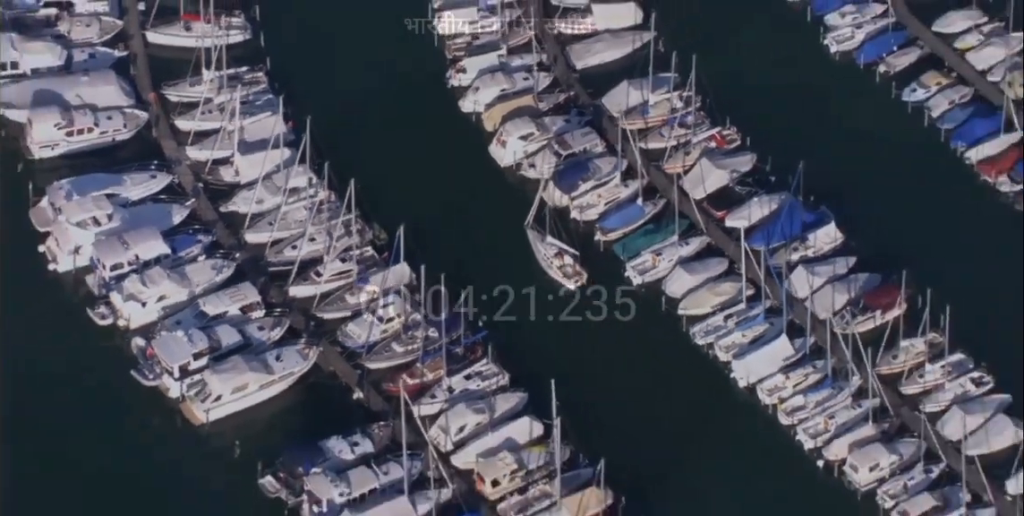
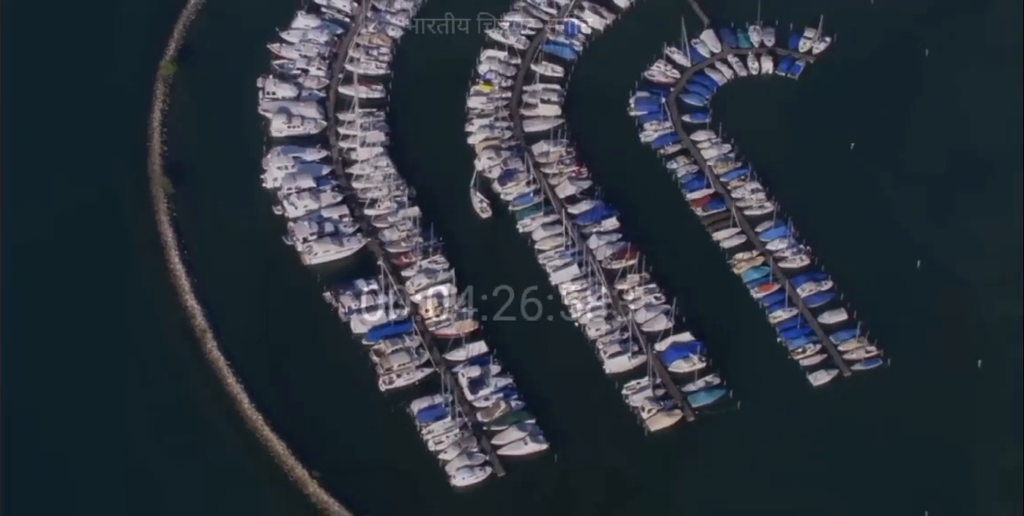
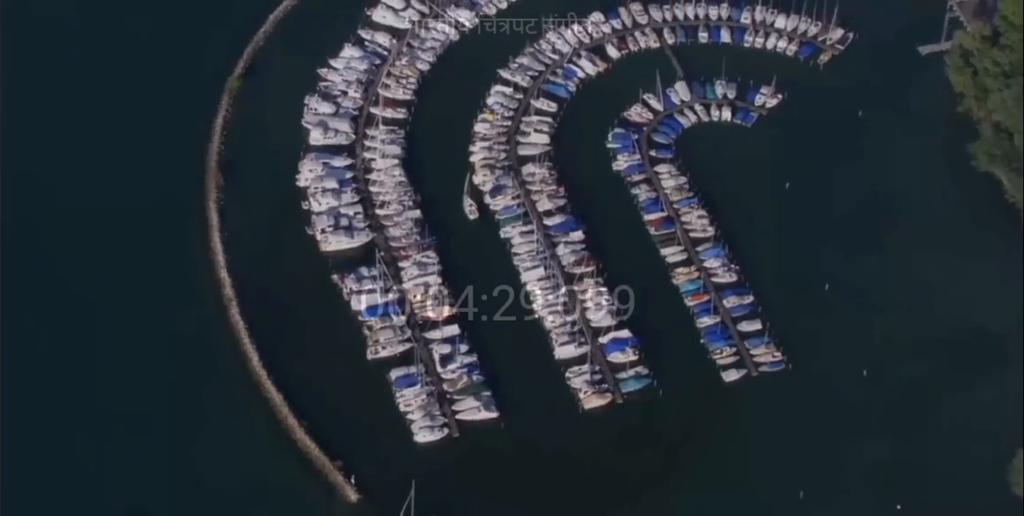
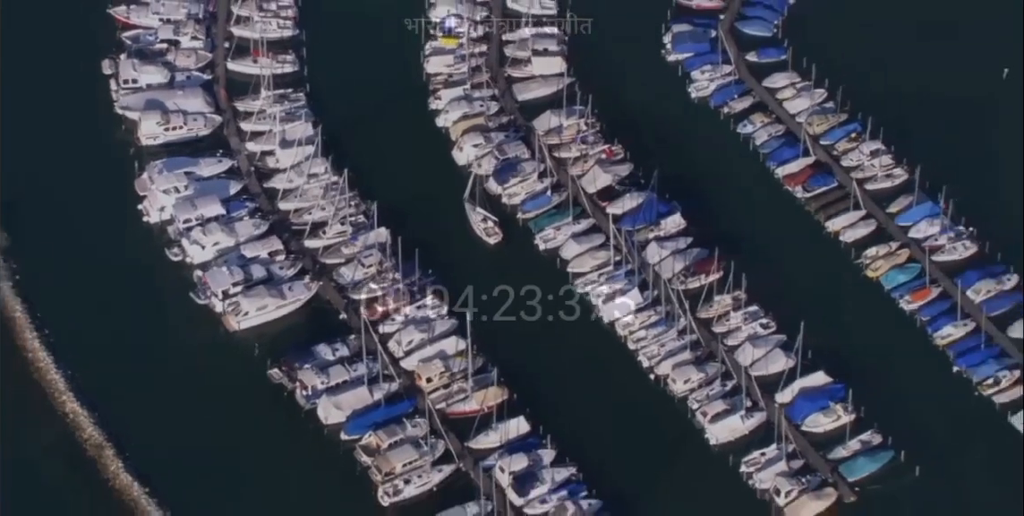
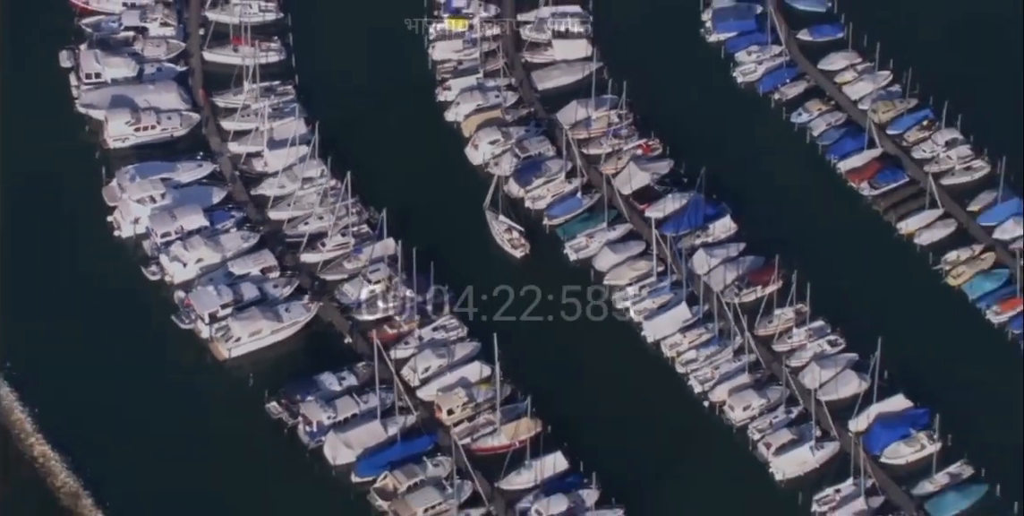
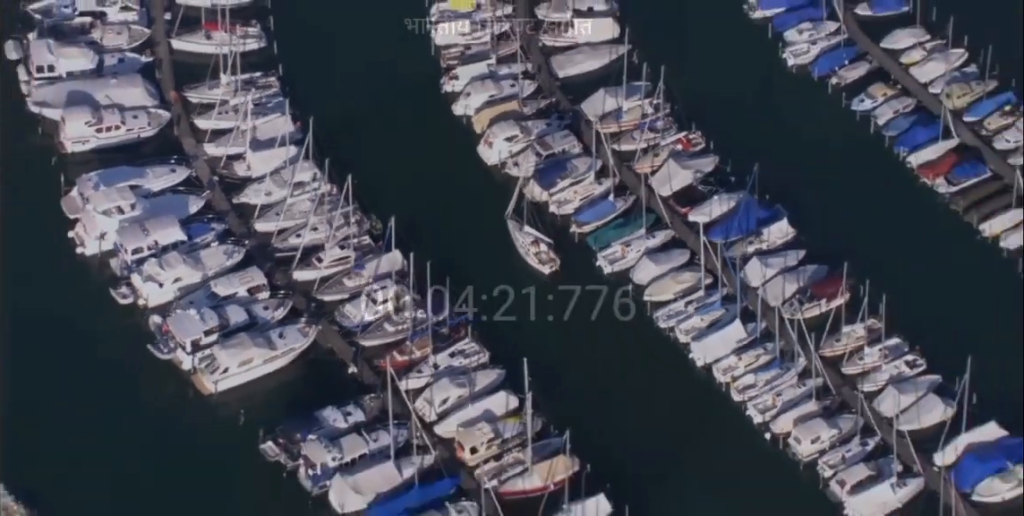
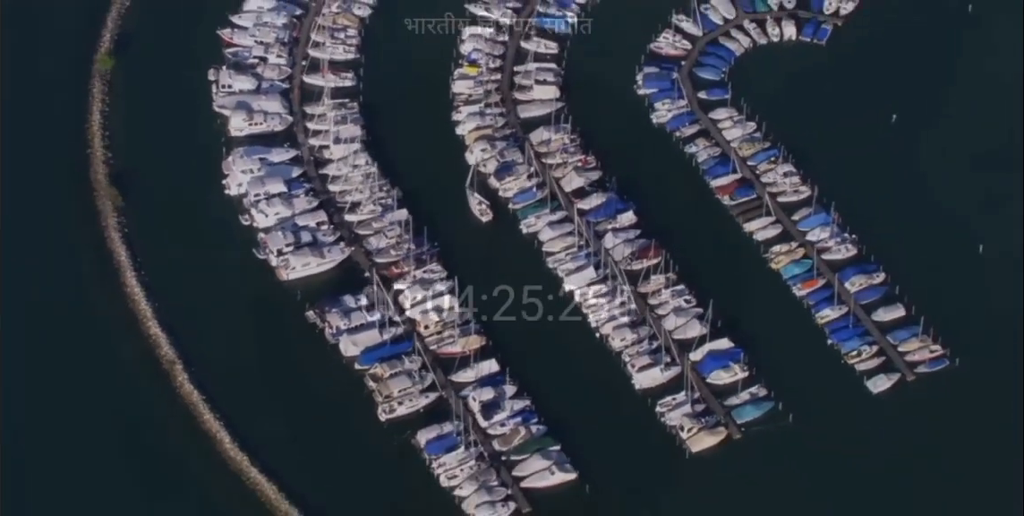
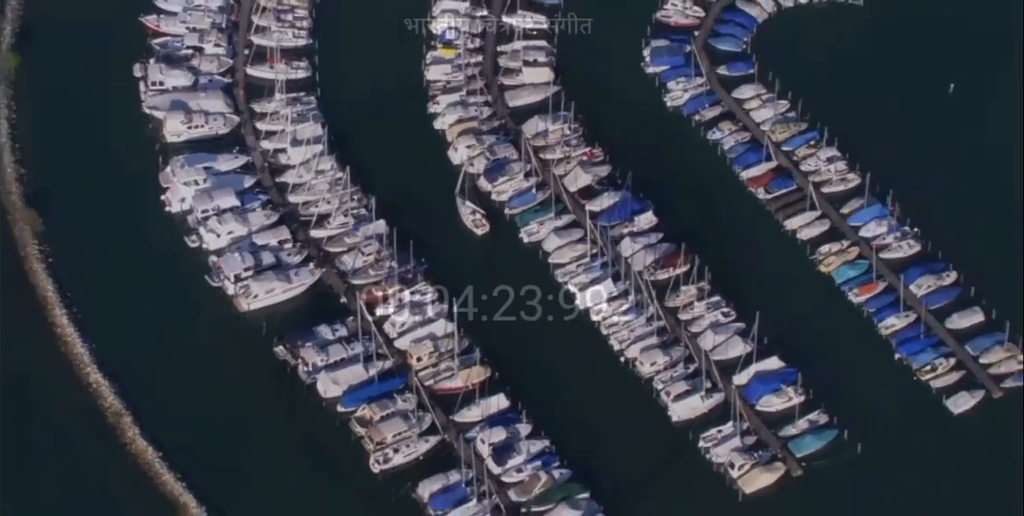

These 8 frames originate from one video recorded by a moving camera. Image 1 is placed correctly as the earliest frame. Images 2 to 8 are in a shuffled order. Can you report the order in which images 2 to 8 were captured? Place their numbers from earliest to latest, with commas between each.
6, 5, 4, 8, 7, 2, 3
